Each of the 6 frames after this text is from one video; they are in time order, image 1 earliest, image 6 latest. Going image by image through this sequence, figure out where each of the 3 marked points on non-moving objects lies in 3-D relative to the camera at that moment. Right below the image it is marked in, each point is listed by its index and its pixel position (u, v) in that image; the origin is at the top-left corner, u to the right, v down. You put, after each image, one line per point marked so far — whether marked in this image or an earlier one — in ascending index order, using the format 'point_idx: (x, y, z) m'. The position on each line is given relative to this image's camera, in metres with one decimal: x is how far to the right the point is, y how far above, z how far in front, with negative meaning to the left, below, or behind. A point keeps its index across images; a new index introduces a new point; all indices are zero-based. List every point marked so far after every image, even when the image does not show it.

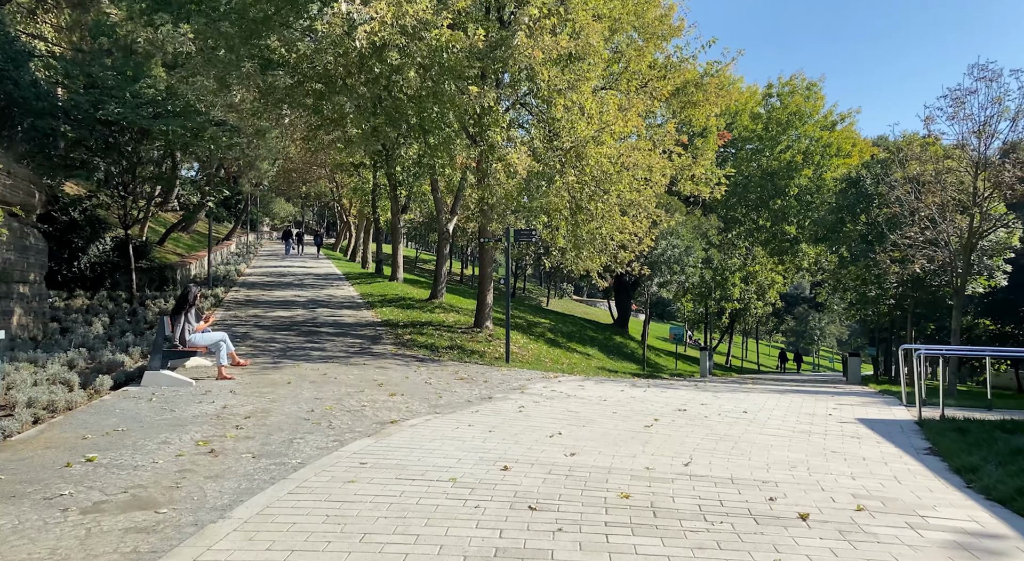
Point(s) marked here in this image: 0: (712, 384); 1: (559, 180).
0: (+4.3, -2.3, +16.5) m
1: (+1.2, +2.3, +17.6) m
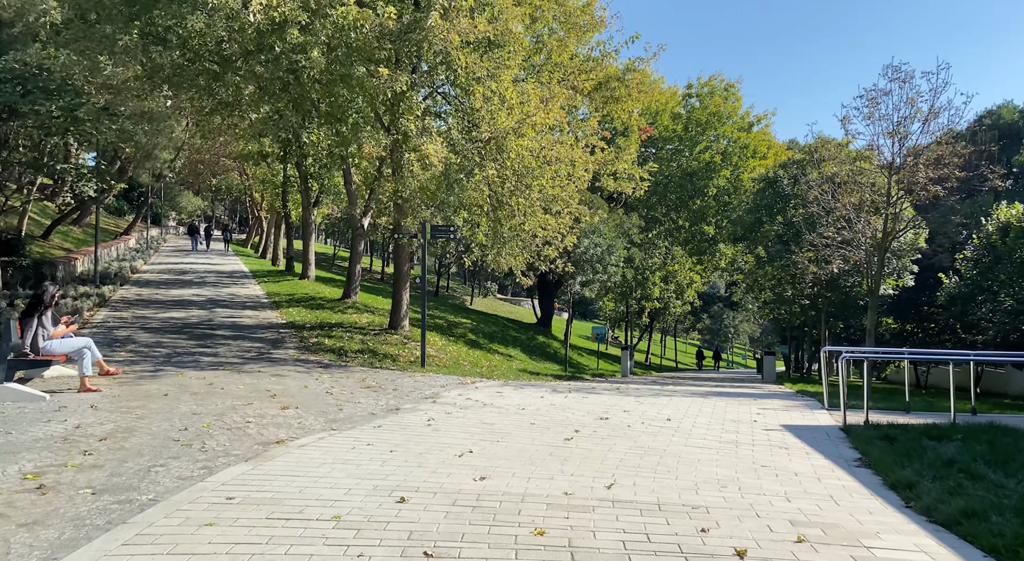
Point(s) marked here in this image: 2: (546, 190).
0: (+2.5, -2.3, +15.9) m
1: (-0.7, +2.4, +16.8) m
2: (+0.9, +2.2, +18.3) m
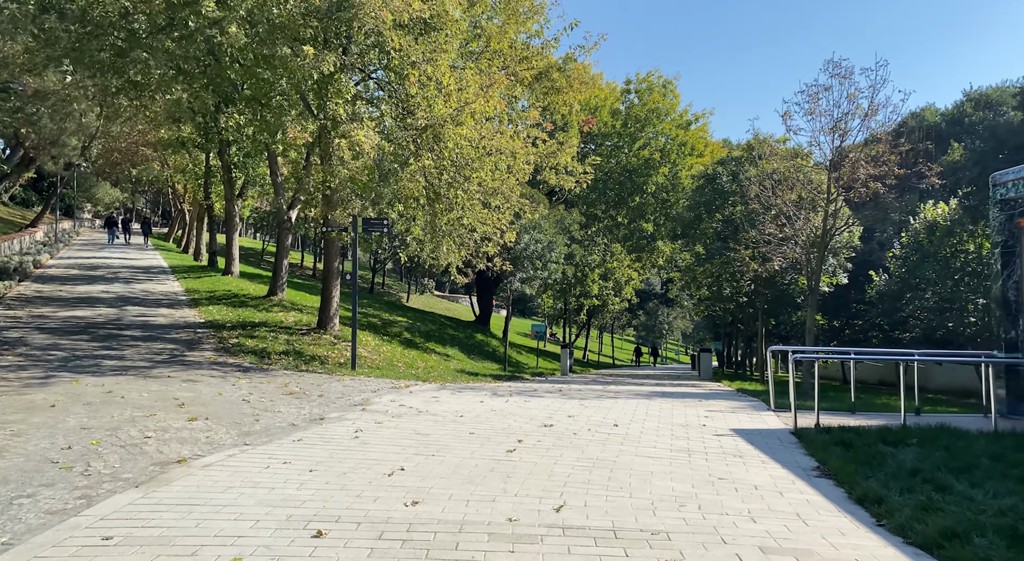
0: (+1.3, -2.2, +15.3) m
1: (-2.0, +2.4, +15.9) m
2: (-0.6, +2.3, +17.6) m
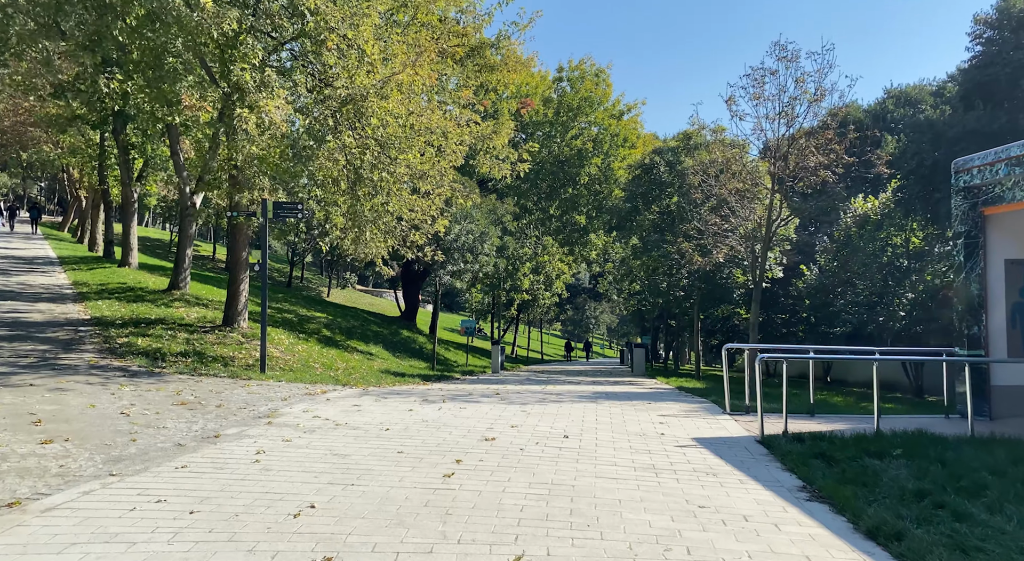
0: (0.0, -2.1, +14.0) m
1: (-3.3, +2.6, +14.2) m
2: (-2.1, +2.5, +16.1) m
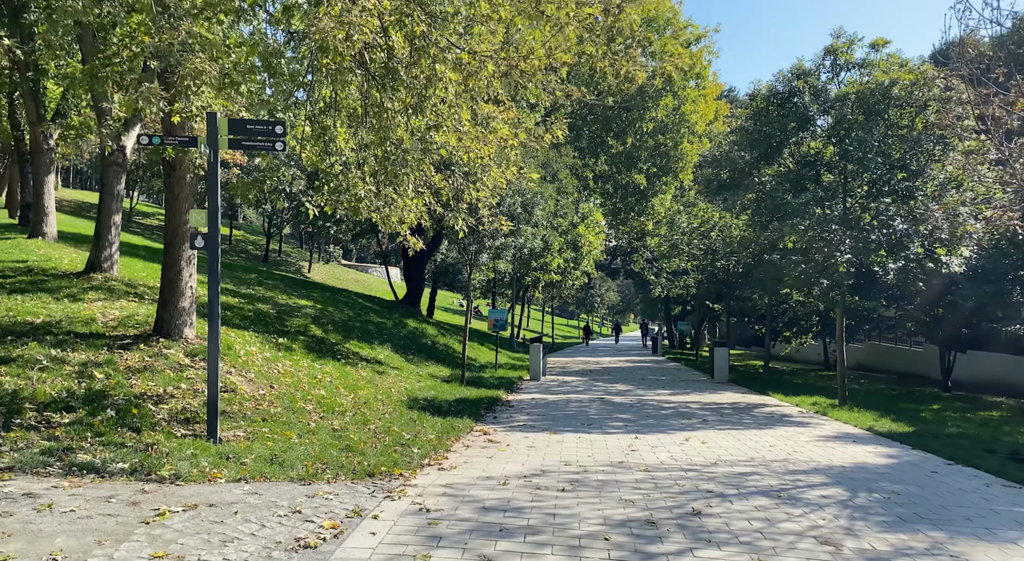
0: (+1.7, -2.0, +7.2) m
1: (-1.6, +2.7, +7.2) m
2: (-0.4, +2.6, +9.0) m
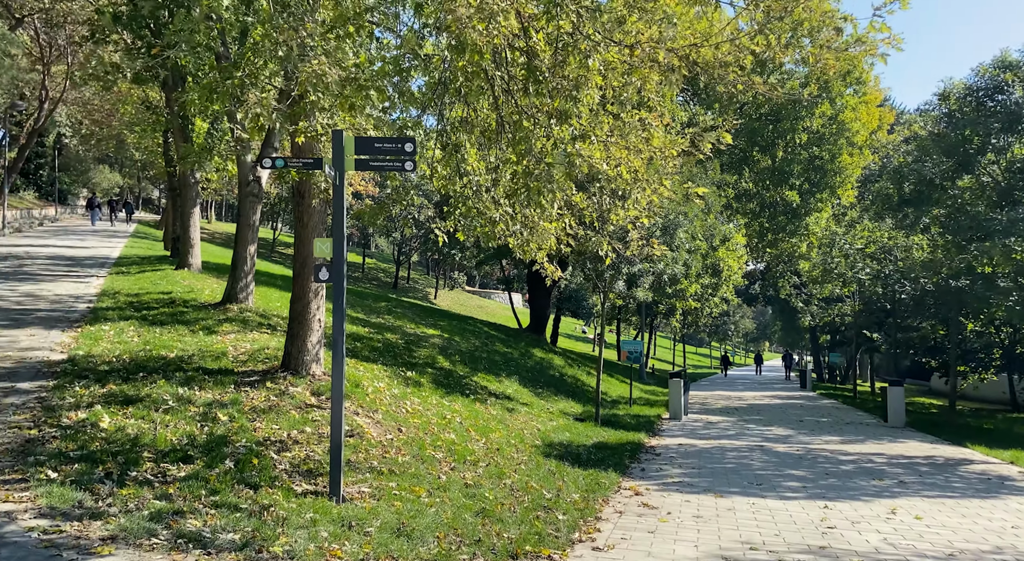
0: (+3.0, -2.3, +5.4) m
1: (-0.2, +2.4, +6.1) m
2: (+1.3, +2.3, +7.7) m
